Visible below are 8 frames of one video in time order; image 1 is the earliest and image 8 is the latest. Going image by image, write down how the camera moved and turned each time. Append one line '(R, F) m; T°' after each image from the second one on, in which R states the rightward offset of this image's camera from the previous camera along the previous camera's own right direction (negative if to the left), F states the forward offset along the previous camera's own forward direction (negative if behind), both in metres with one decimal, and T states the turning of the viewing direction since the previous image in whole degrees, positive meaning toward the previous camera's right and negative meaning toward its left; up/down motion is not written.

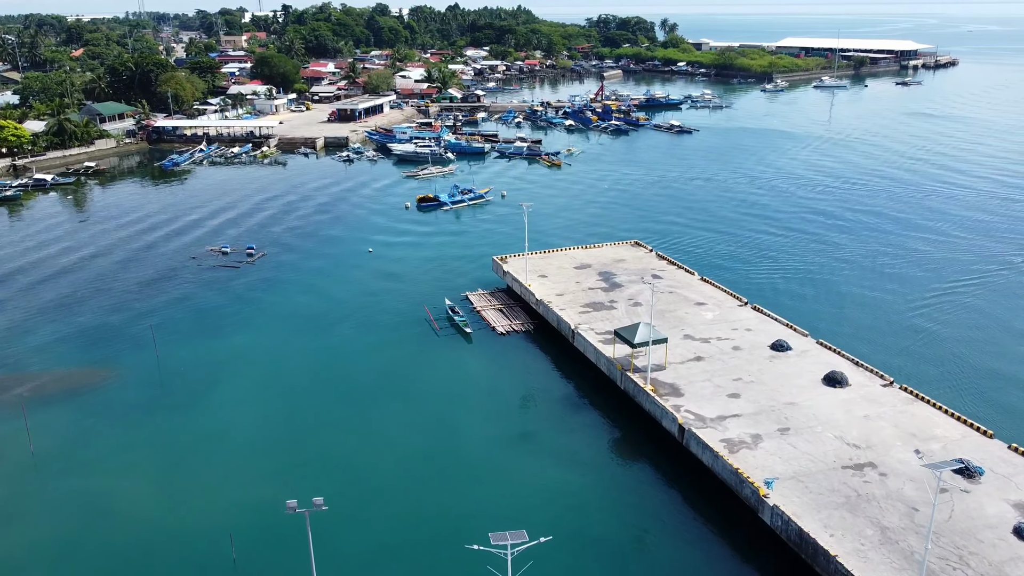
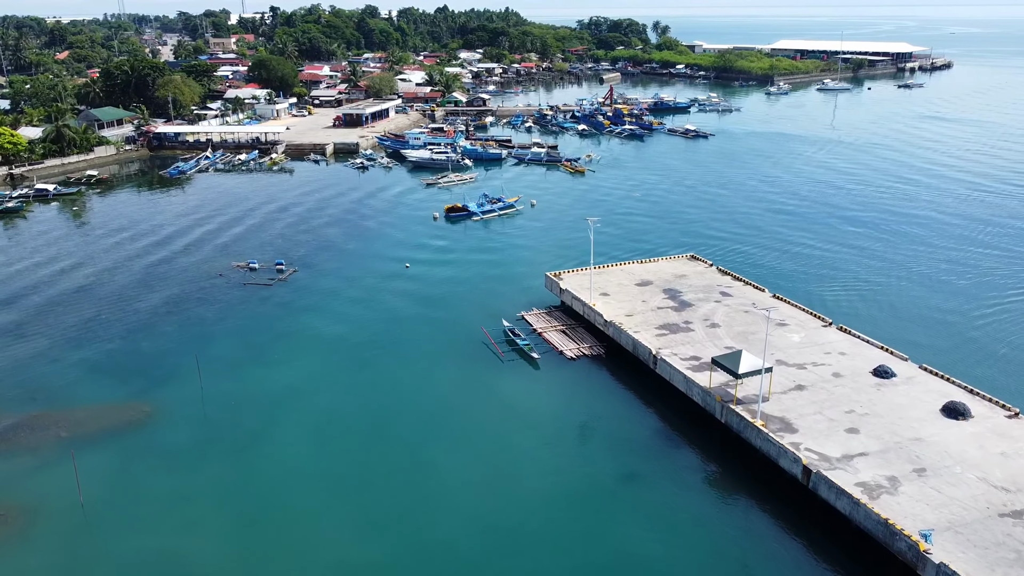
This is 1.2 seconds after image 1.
(-2.6, +1.8) m; +1°
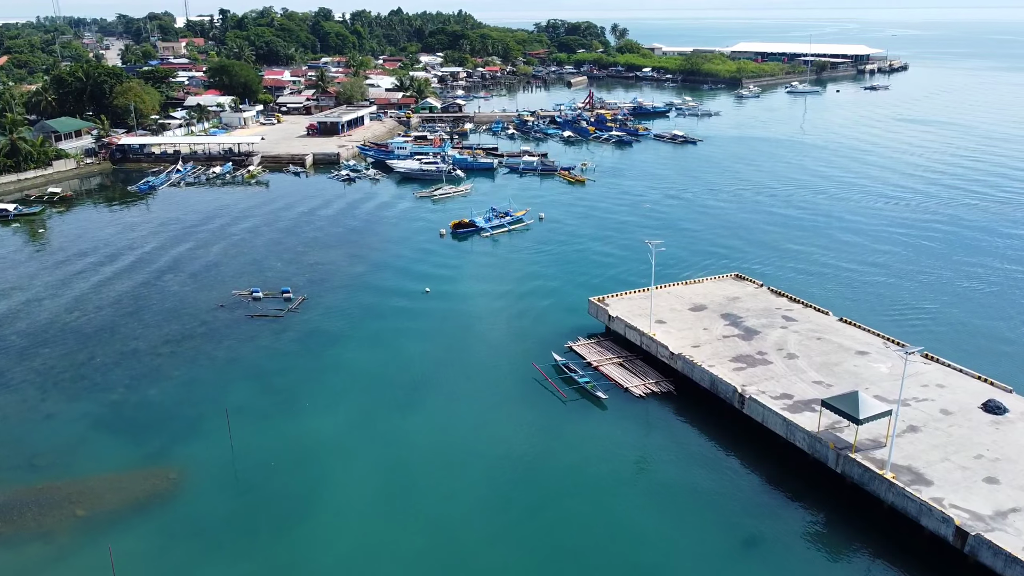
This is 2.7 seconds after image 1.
(-3.0, +2.4) m; +4°
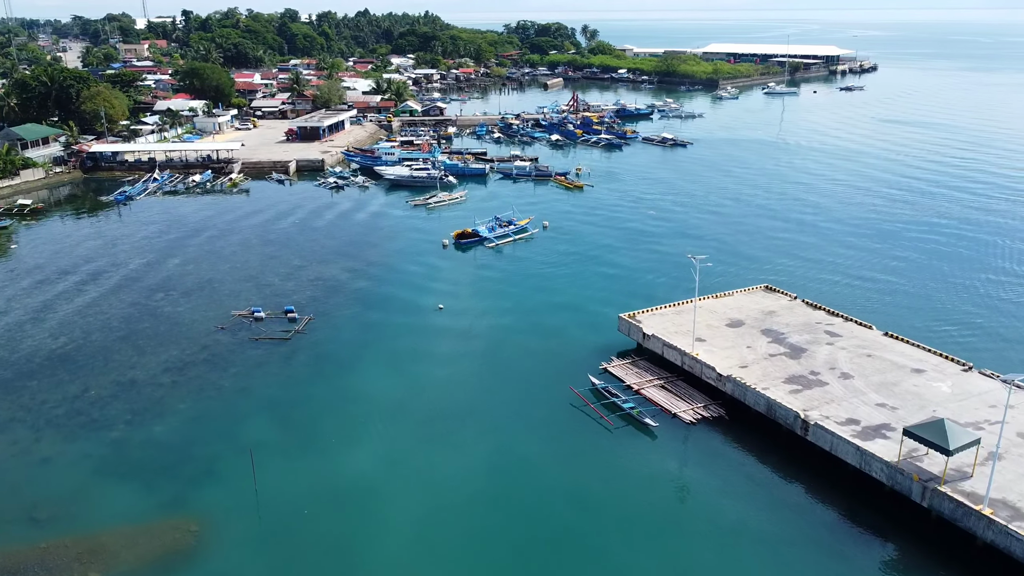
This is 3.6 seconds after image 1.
(-1.9, +1.6) m; +2°
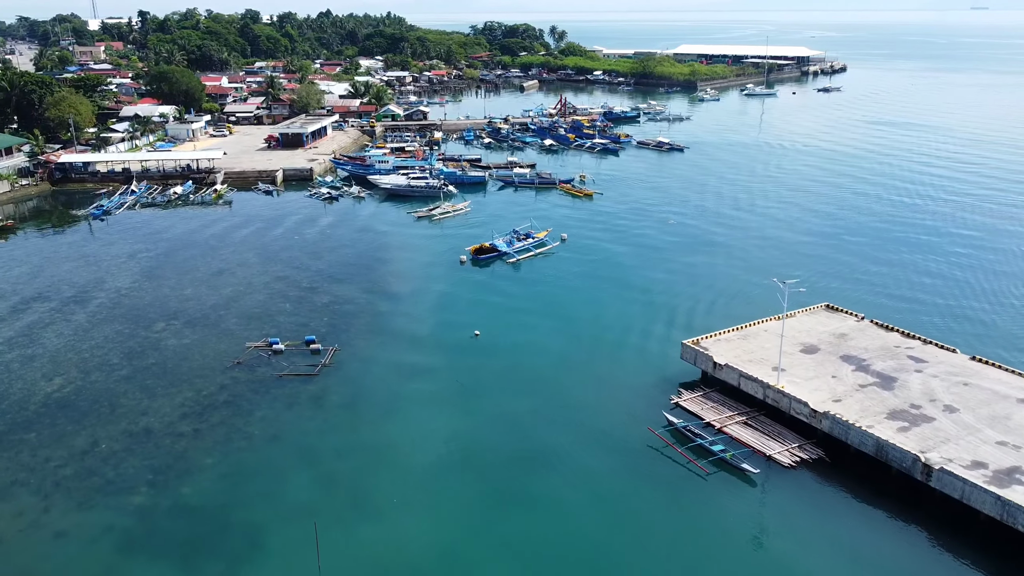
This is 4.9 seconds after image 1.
(-2.7, +2.3) m; +3°
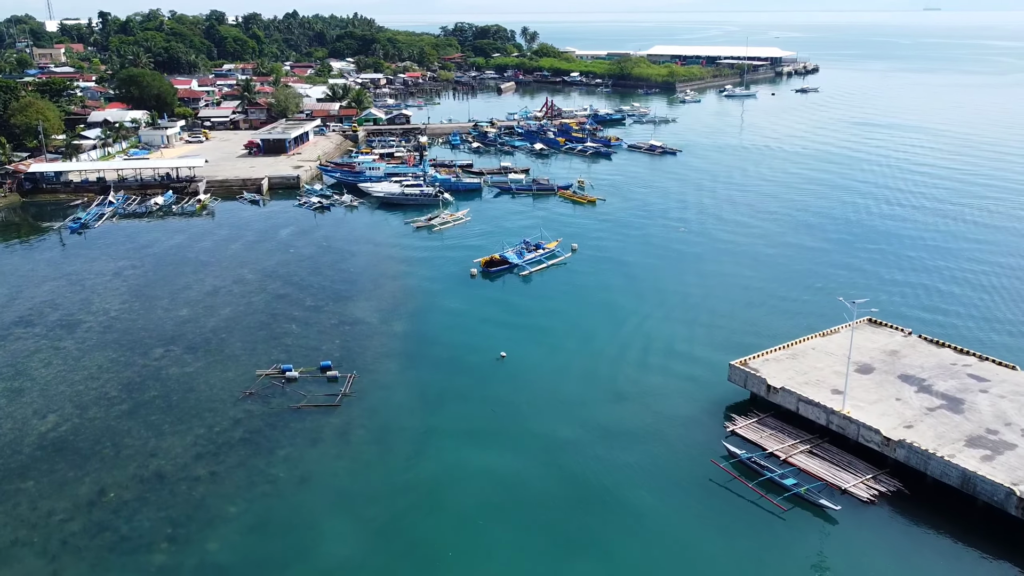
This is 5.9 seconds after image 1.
(-1.9, +1.6) m; +2°
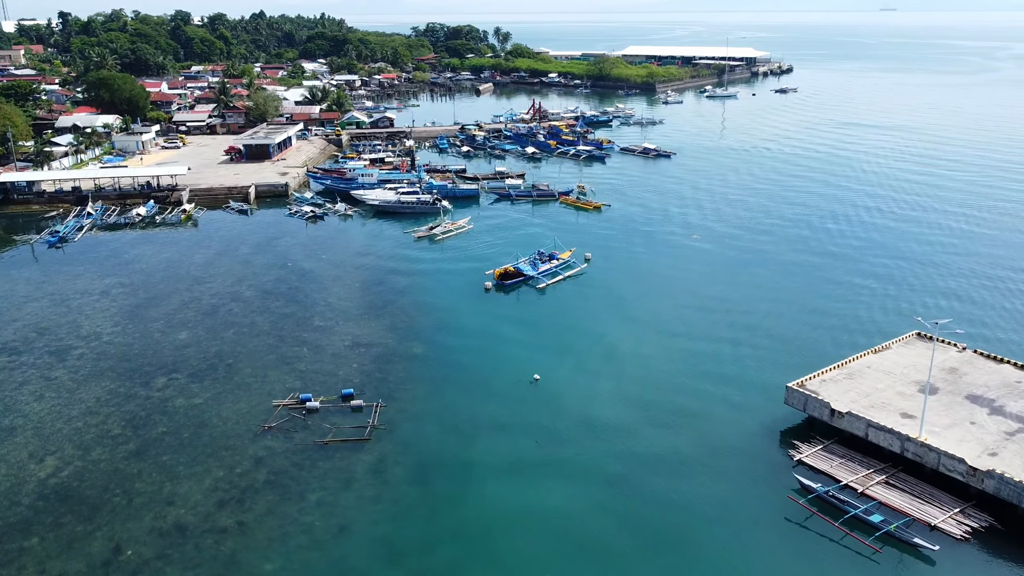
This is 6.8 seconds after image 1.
(-1.9, +1.6) m; +2°
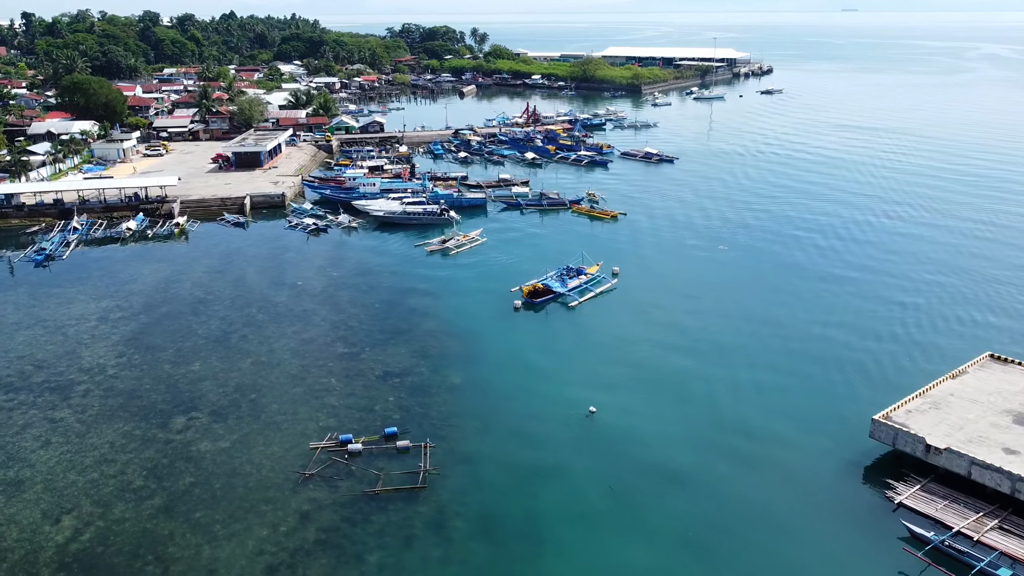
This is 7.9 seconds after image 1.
(-2.2, +1.8) m; +2°
